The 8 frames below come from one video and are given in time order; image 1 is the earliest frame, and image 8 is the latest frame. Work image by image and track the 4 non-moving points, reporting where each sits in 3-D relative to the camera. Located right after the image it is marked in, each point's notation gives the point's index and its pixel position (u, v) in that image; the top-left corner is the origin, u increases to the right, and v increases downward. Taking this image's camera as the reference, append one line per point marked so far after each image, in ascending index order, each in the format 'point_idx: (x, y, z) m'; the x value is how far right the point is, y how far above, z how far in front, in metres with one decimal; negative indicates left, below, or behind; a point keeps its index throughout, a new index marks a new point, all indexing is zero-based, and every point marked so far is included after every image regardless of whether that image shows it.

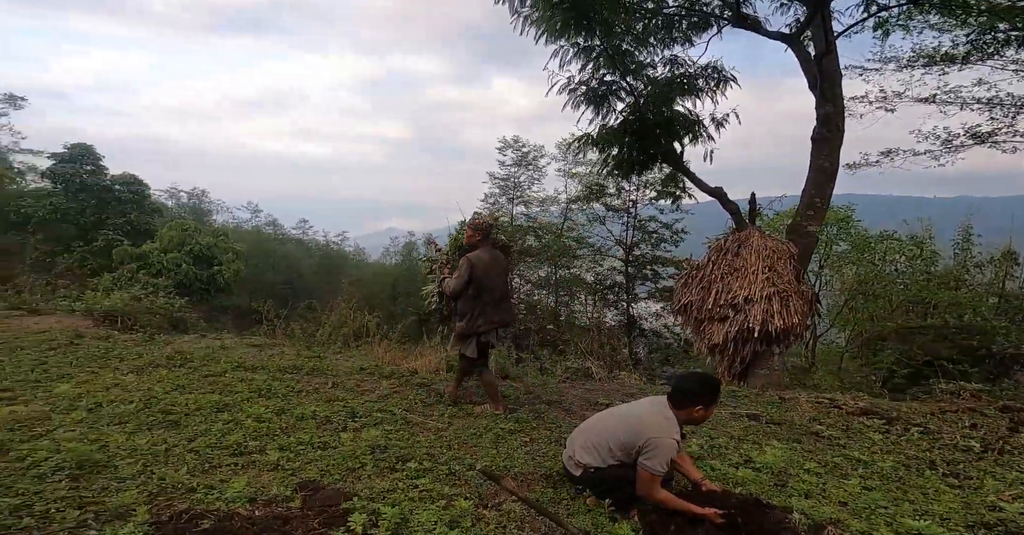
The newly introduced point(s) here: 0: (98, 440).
0: (-2.4, -1.0, +3.4) m
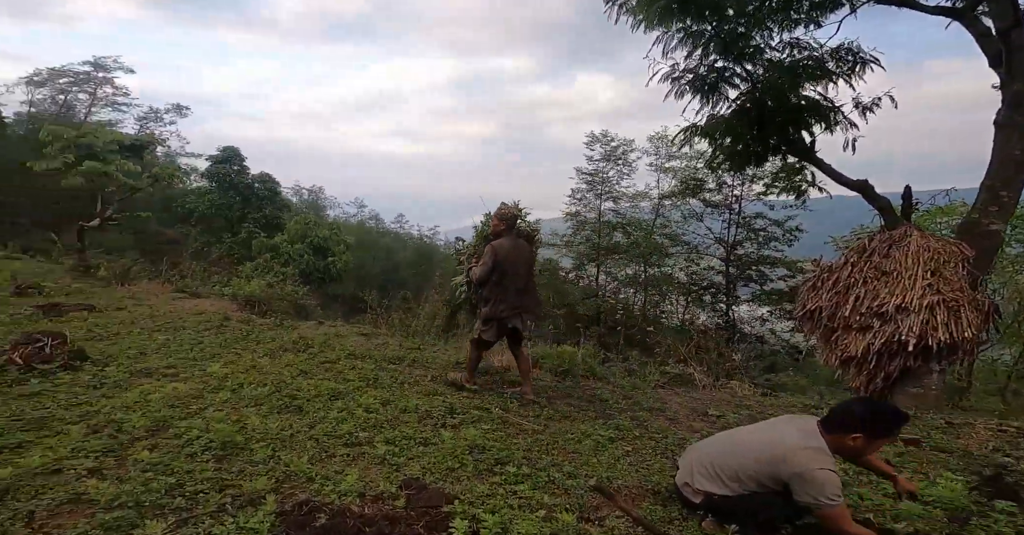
0: (-1.8, -1.0, +3.6) m
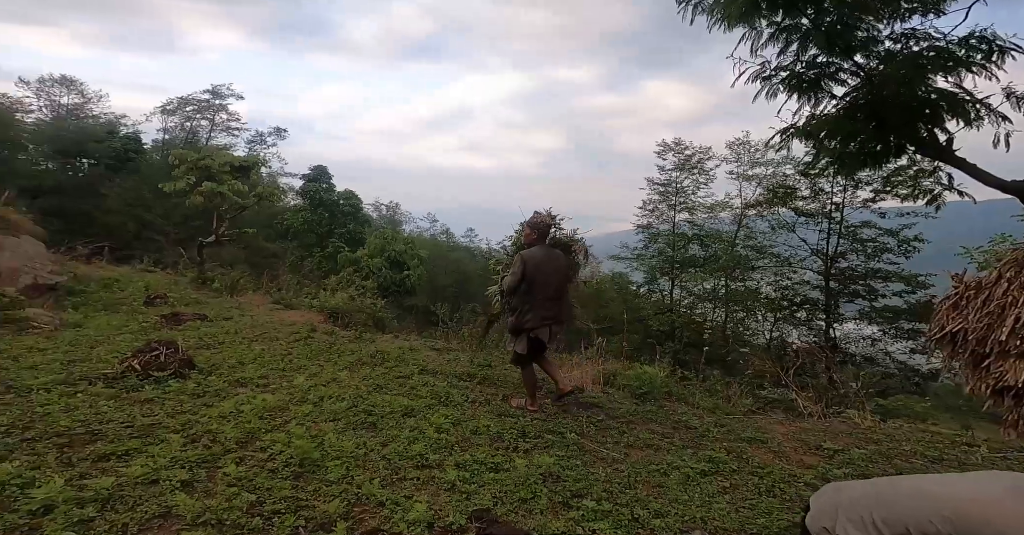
0: (-1.3, -1.1, +3.5) m
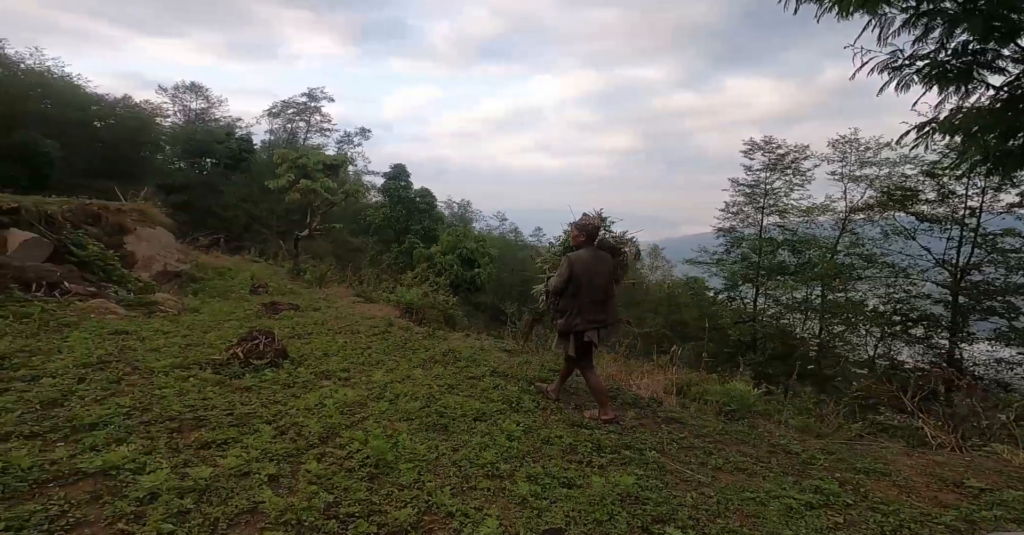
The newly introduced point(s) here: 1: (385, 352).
0: (-0.8, -1.1, +3.5) m
1: (-1.4, -0.9, +5.9) m
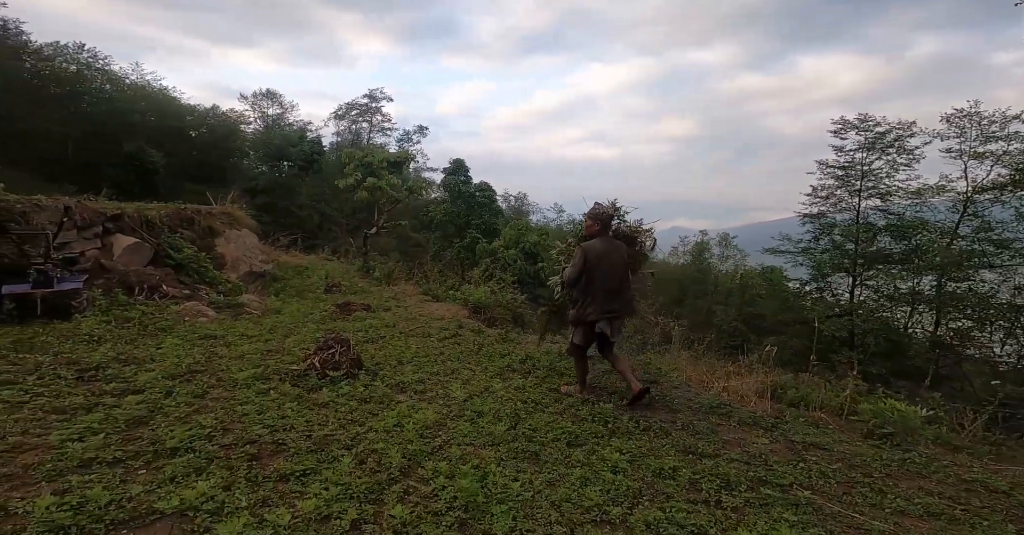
0: (-0.2, -1.1, +3.1) m
1: (-0.5, -0.9, +5.5) m
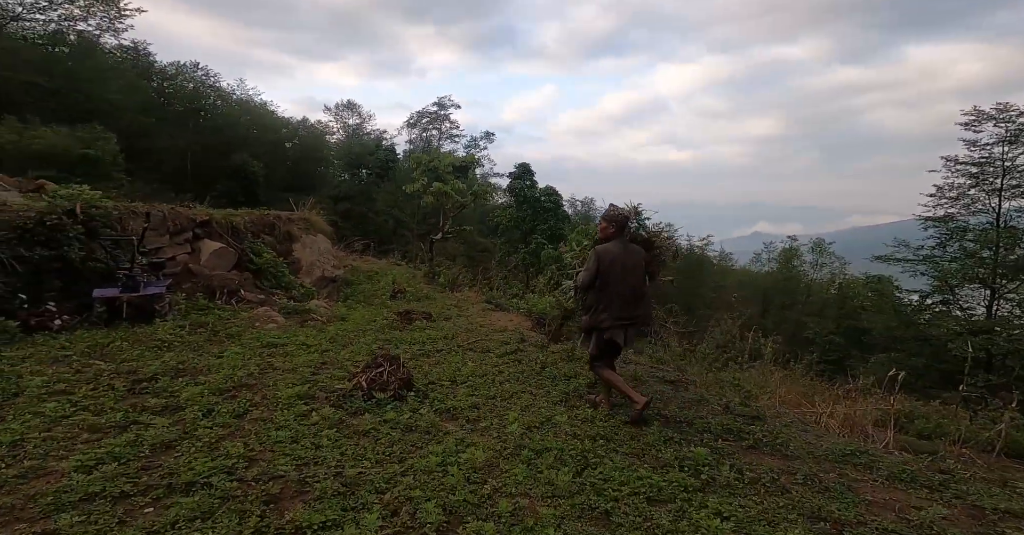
0: (0.0, -1.2, +2.5) m
1: (+0.1, -1.0, +4.9) m
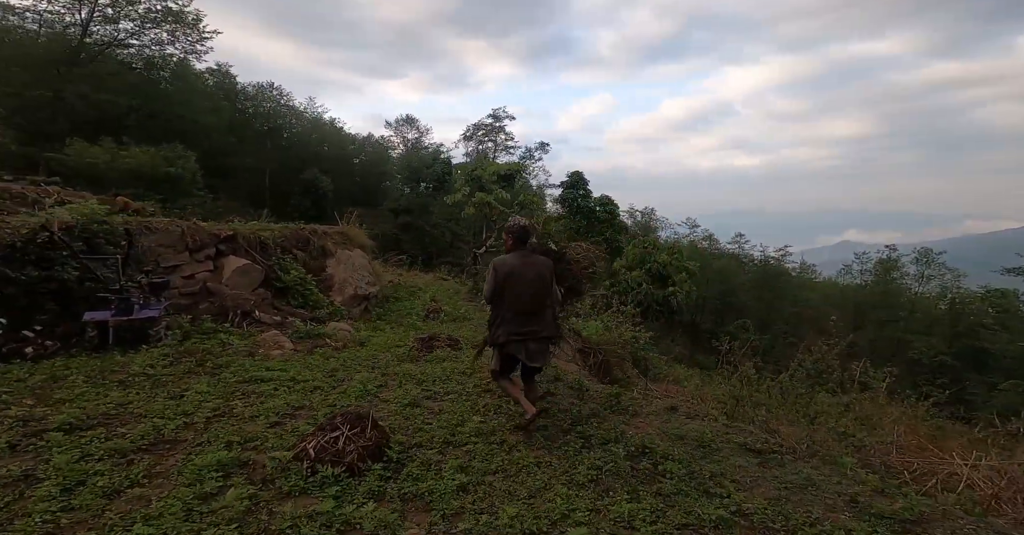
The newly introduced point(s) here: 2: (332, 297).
0: (-0.2, -1.3, +1.2) m
1: (+0.2, -1.2, +3.6) m
2: (-3.2, -0.5, +9.5) m
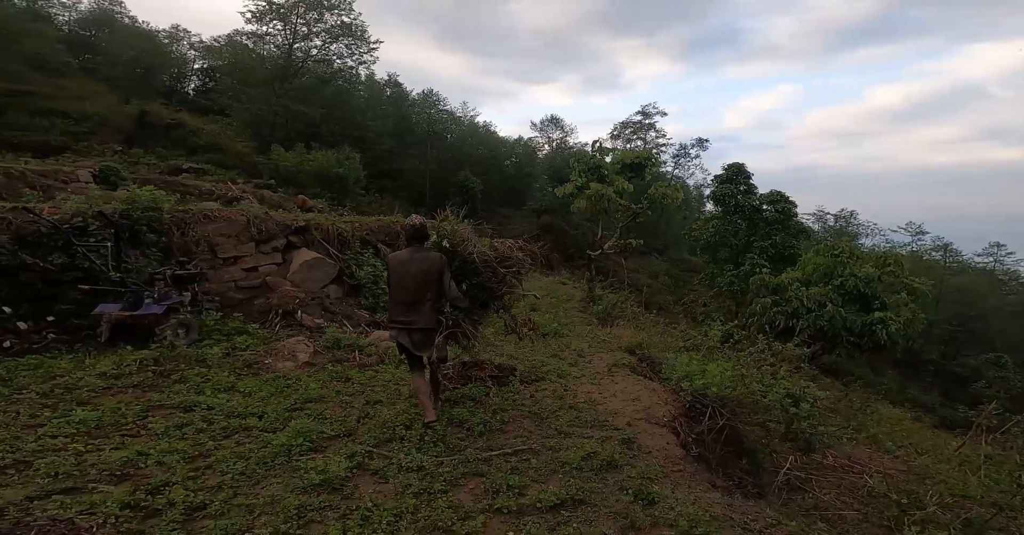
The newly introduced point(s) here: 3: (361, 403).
0: (-1.3, -1.2, -0.7) m
1: (-0.2, -1.1, +1.5) m
2: (-1.6, -0.5, +8.2) m
3: (-1.2, -1.0, +4.2) m
